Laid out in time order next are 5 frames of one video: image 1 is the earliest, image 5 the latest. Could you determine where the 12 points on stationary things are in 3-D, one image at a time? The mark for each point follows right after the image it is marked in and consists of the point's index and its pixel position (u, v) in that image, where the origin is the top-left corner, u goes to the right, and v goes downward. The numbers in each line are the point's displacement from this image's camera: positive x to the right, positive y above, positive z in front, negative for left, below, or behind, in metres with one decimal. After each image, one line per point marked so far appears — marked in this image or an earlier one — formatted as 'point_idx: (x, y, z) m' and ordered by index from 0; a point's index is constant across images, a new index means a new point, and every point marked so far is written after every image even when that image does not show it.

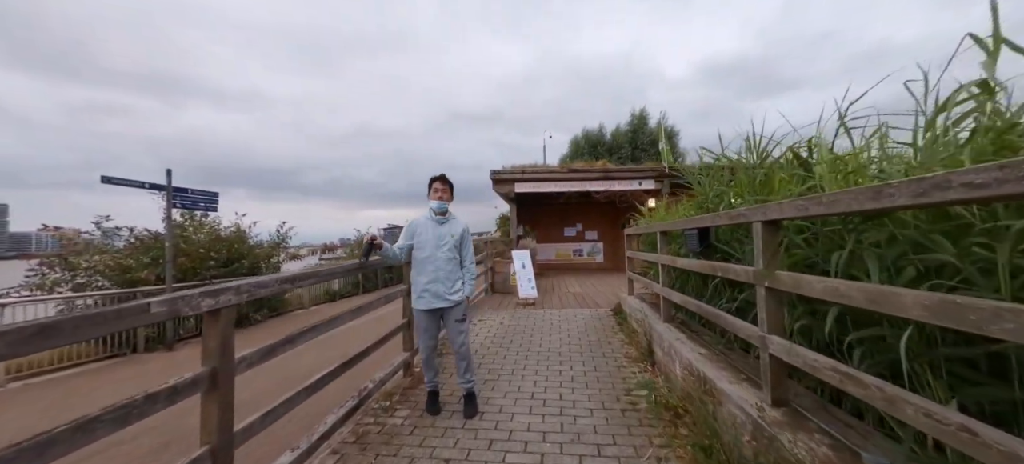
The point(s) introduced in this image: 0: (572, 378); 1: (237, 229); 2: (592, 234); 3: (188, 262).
0: (+0.5, -1.2, +3.1) m
1: (-6.7, +0.1, +9.1) m
2: (+2.7, -0.1, +12.6) m
3: (-6.9, -0.7, +7.8) m
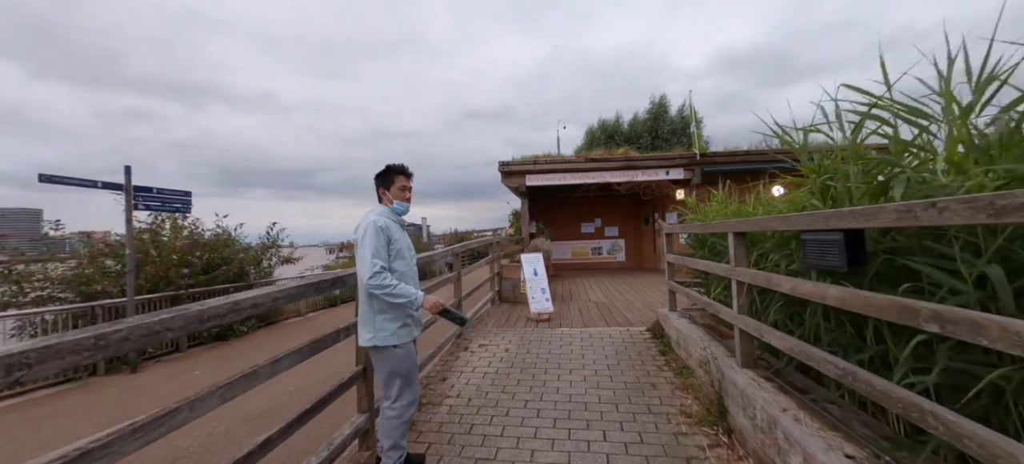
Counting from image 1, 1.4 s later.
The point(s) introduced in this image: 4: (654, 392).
0: (+0.5, -1.2, +2.1) m
1: (-6.5, 0.0, +8.3) m
2: (+3.1, 0.0, +11.4) m
3: (-6.7, -0.7, +7.0) m
4: (+1.0, -1.2, +2.7) m
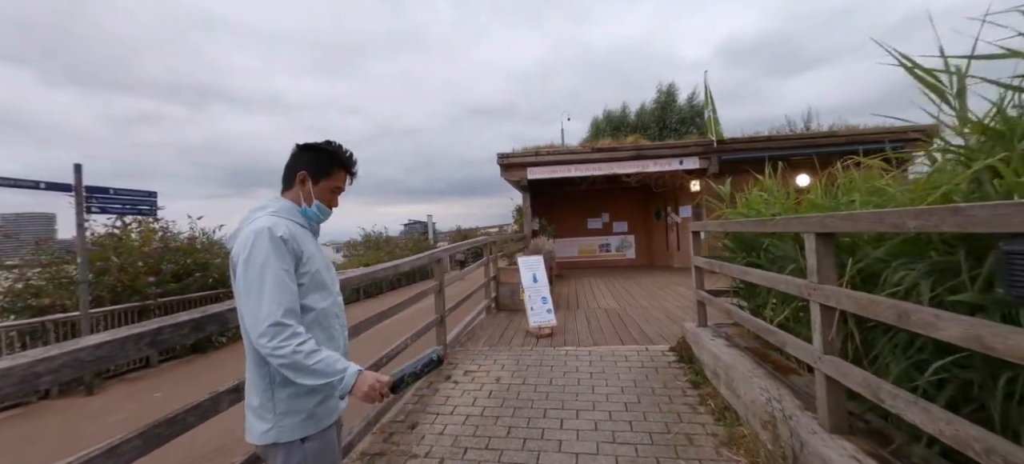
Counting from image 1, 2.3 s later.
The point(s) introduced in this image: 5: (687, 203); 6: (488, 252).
0: (+0.4, -1.3, +1.3) m
1: (-6.5, -0.1, +7.6) m
2: (+3.1, +0.2, +10.6) m
3: (-6.7, -0.8, +6.4) m
4: (+1.0, -1.2, +2.0) m
5: (+4.3, +0.7, +9.1) m
6: (-0.4, -0.3, +5.4) m
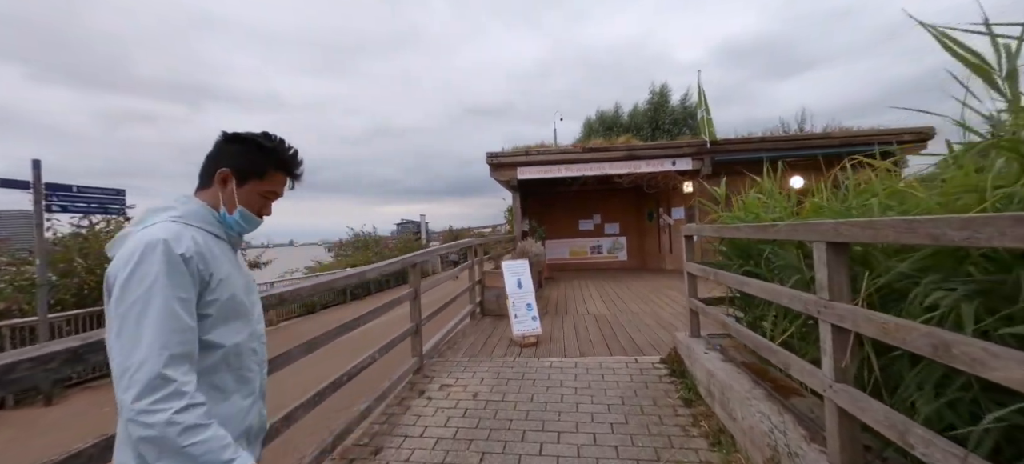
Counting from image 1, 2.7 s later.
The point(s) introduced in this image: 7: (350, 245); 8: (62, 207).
0: (+0.3, -1.3, +1.1) m
1: (-6.7, -0.1, +7.3) m
2: (+2.8, +0.1, +10.5) m
3: (-6.9, -0.8, +6.1) m
4: (+0.8, -1.2, +1.8) m
5: (+4.0, +0.7, +9.0) m
6: (-0.6, -0.3, +5.2) m
7: (-7.5, -0.6, +17.3) m
8: (-6.7, +0.4, +5.6) m
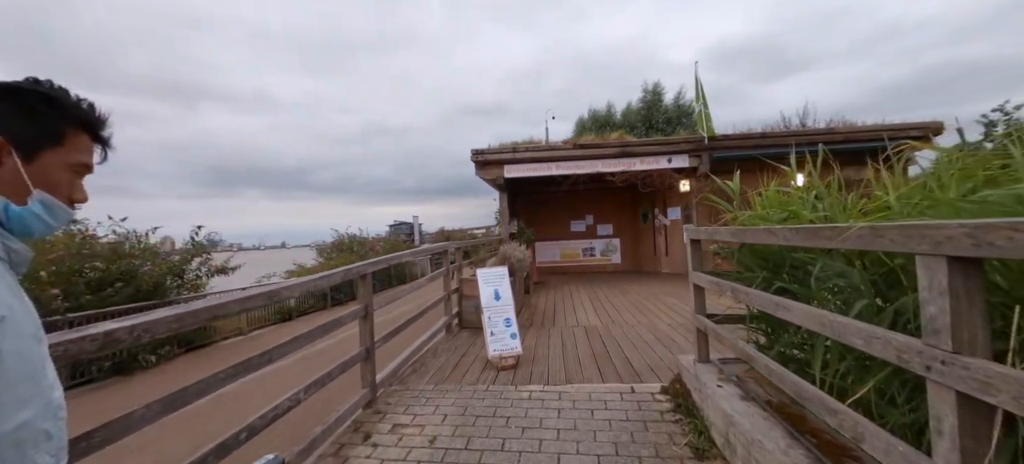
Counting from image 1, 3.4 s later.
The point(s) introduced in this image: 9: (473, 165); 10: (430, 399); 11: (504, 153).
0: (+0.1, -1.3, +0.6) m
1: (-7.0, -0.1, +6.7) m
2: (+2.5, +0.1, +10.0) m
3: (-7.1, -0.9, +5.5) m
4: (+0.6, -1.2, +1.3) m
5: (+3.7, +0.6, +8.5) m
6: (-0.8, -0.4, +4.7) m
7: (-8.0, -0.7, +16.7) m
8: (-6.9, +0.3, +4.9) m
9: (-0.9, +1.5, +8.3) m
10: (-0.6, -1.2, +2.7) m
11: (-0.2, +1.7, +8.1) m
